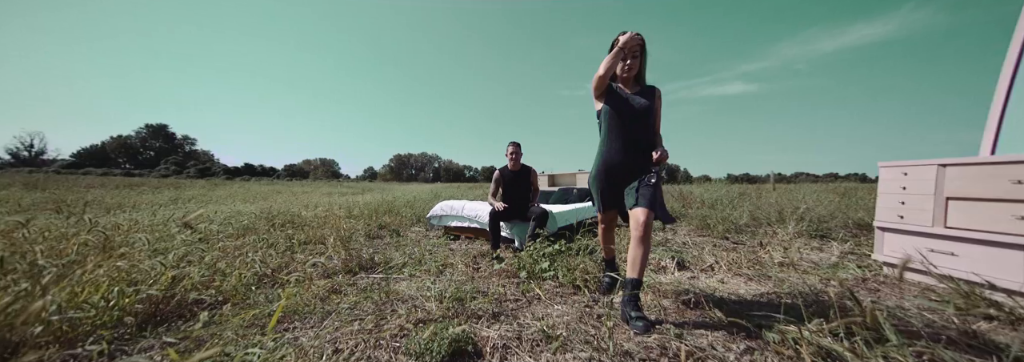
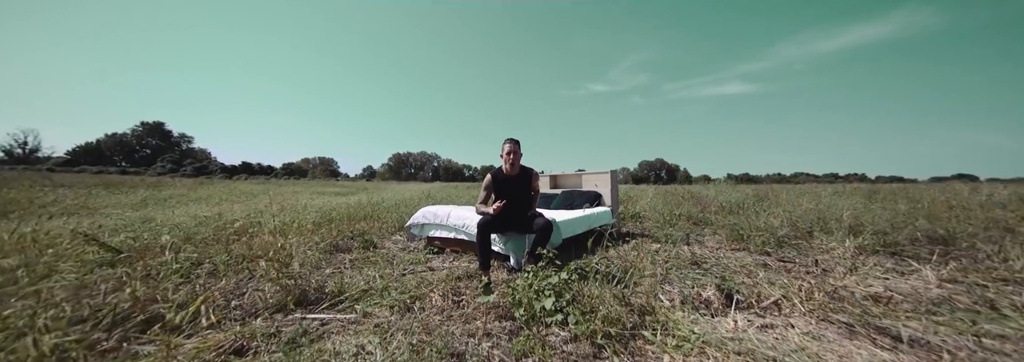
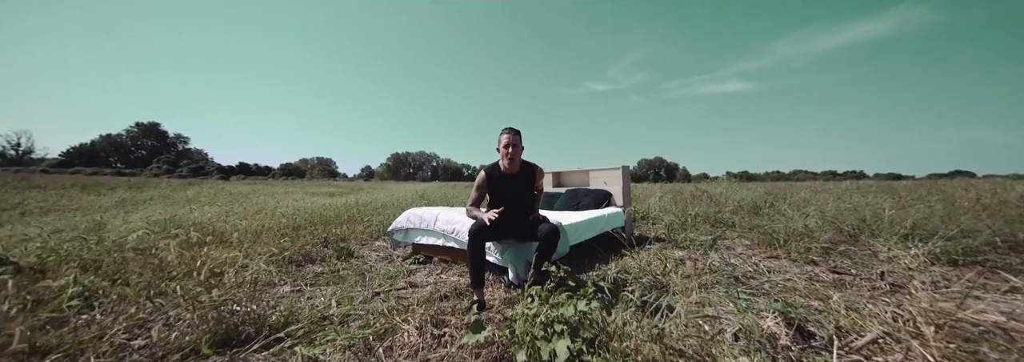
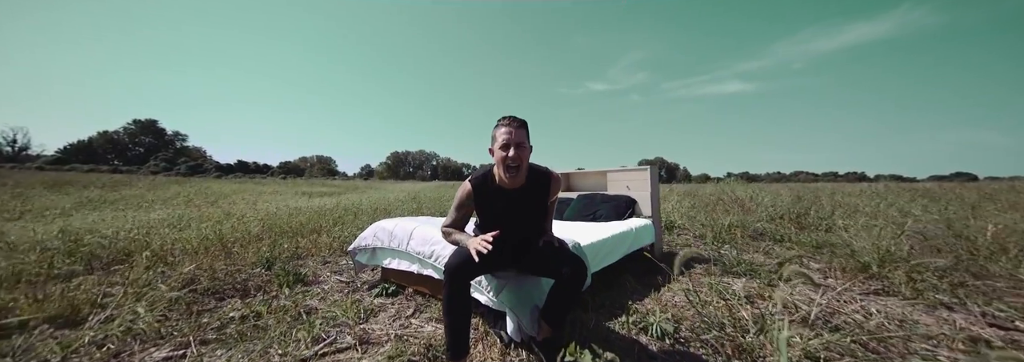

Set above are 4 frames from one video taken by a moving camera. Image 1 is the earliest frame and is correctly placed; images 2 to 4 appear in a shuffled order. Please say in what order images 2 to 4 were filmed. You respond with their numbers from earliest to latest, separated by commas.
2, 3, 4
